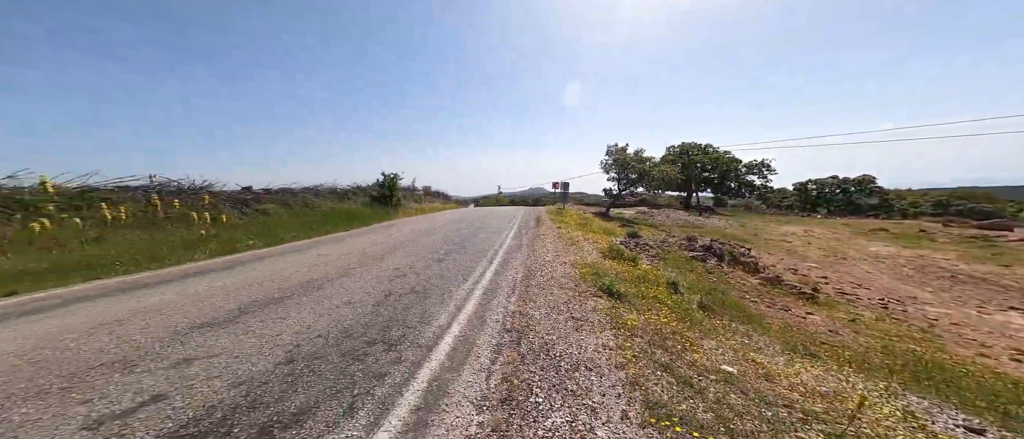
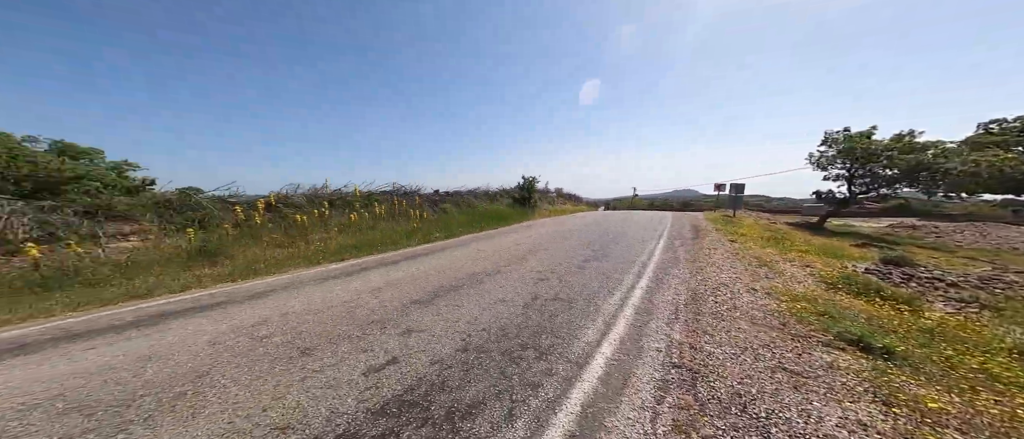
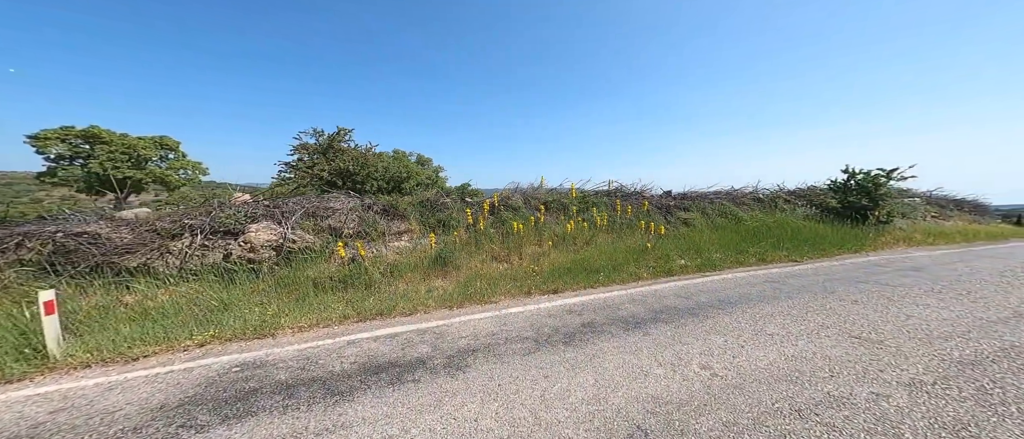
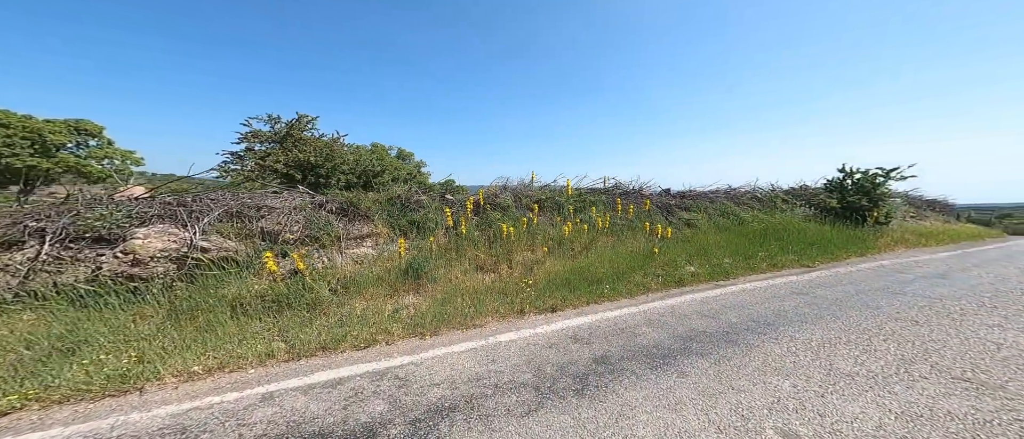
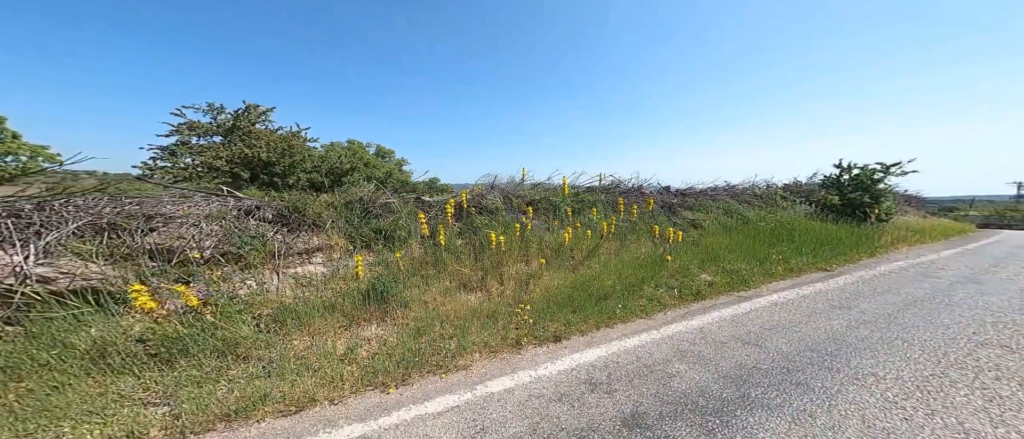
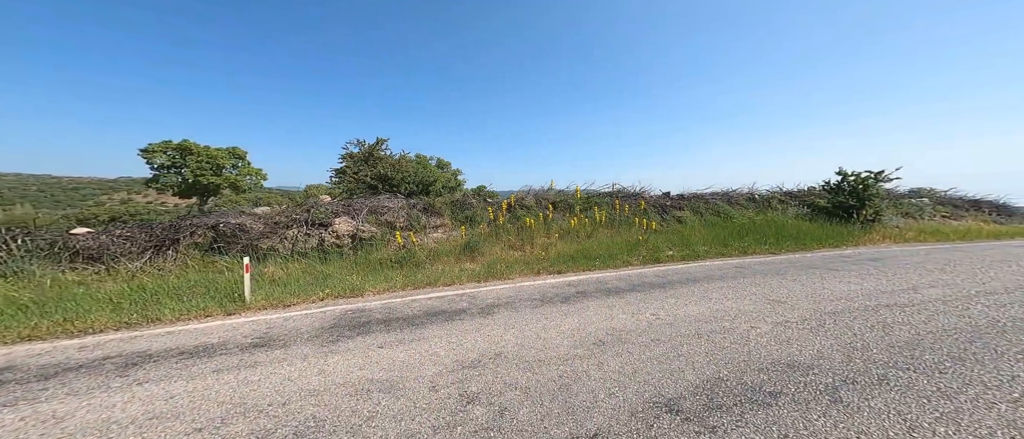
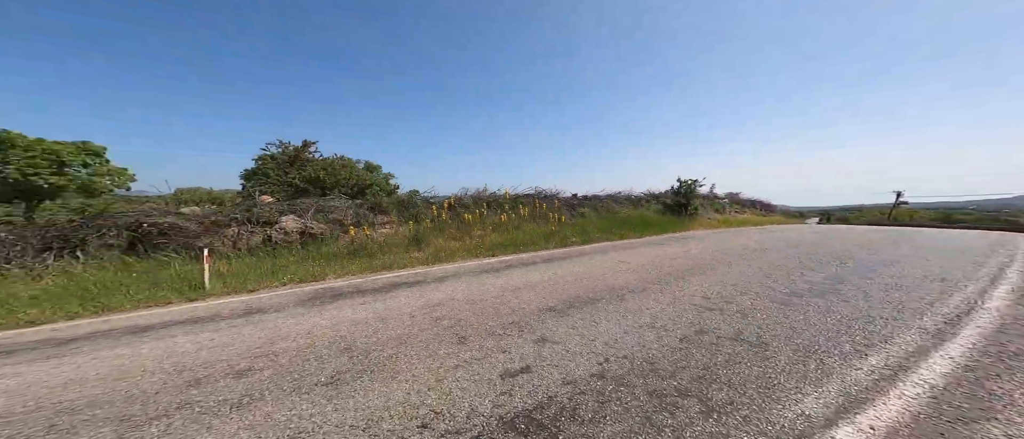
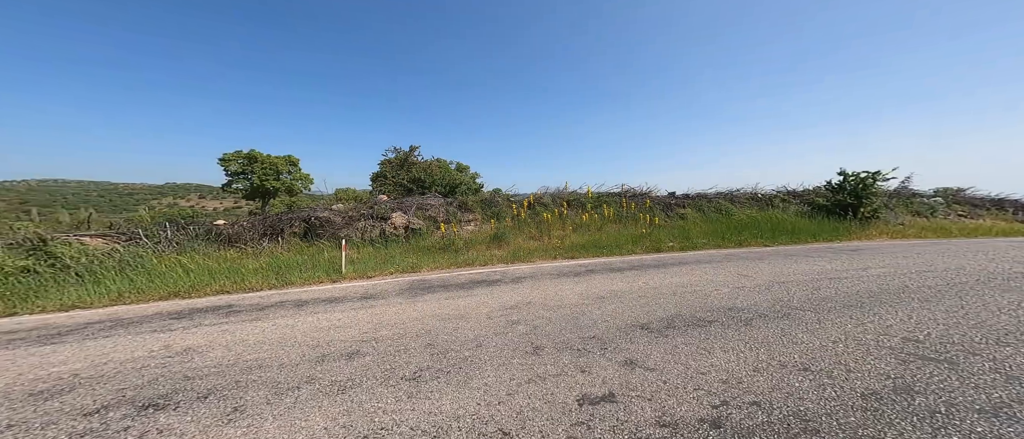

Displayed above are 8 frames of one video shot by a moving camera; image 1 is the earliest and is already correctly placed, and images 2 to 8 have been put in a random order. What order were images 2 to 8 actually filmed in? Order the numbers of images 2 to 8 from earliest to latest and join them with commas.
2, 7, 8, 6, 3, 4, 5
